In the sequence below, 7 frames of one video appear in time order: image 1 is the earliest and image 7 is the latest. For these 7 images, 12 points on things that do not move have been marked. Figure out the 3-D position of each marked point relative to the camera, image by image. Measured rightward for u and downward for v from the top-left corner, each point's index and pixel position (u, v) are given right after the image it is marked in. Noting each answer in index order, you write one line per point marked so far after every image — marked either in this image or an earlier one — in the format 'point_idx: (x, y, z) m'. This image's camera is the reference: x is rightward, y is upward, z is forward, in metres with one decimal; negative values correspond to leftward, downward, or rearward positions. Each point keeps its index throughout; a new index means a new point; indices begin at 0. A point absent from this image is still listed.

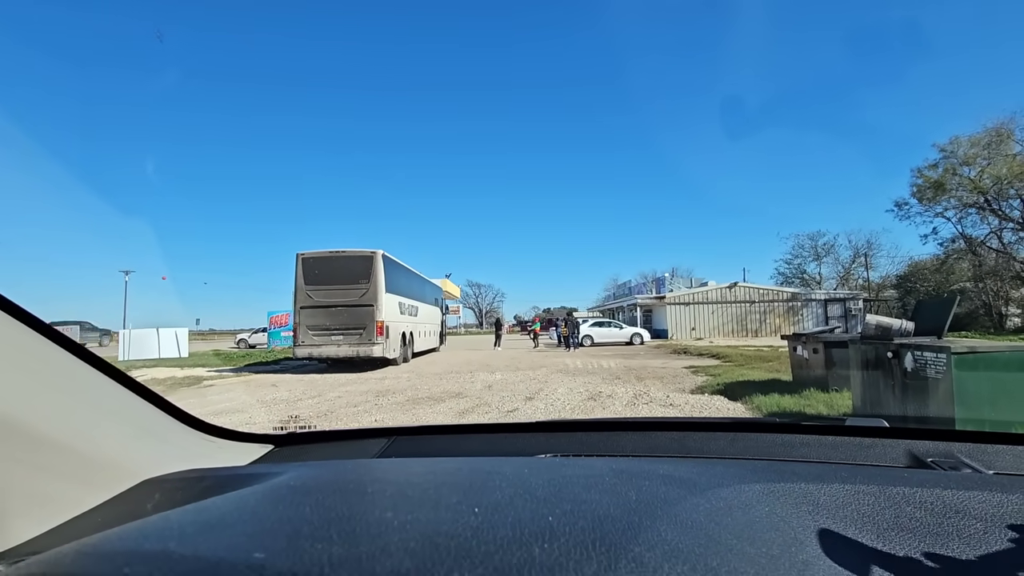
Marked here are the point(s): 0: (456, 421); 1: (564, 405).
0: (-0.7, -1.9, +17.2) m
1: (+0.9, -1.8, +18.2) m
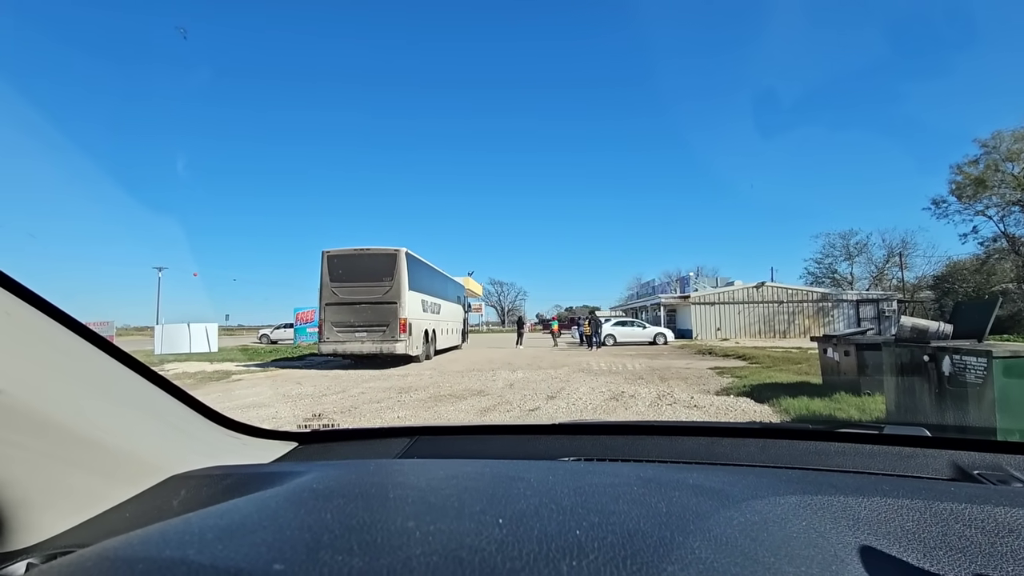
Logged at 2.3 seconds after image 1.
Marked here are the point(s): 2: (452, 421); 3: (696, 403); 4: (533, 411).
0: (-0.4, -1.9, +17.0) m
1: (+1.3, -1.8, +18.0) m
2: (-0.8, -1.9, +16.7) m
3: (+2.9, -1.8, +18.3) m
4: (+0.4, -1.9, +17.4) m
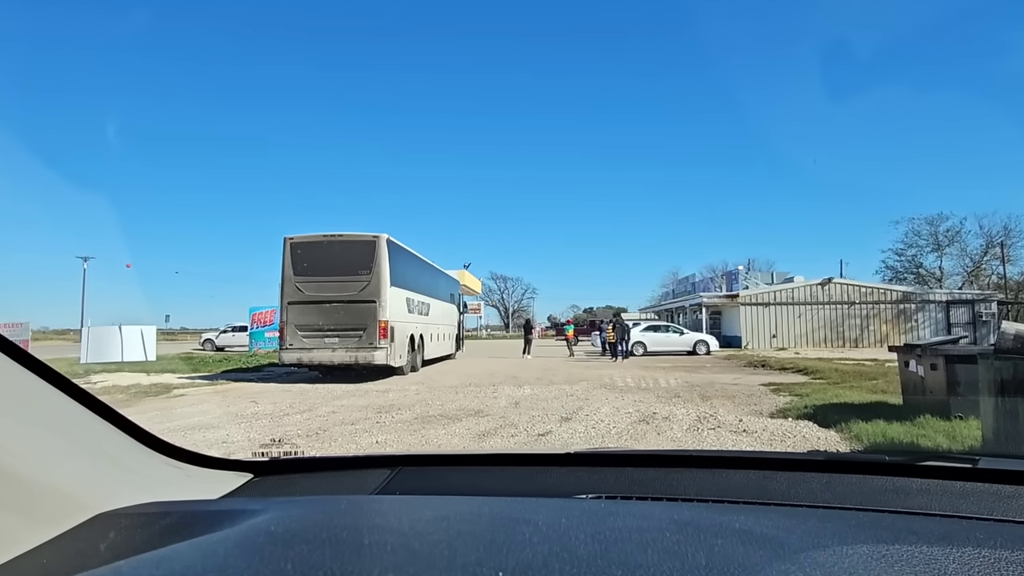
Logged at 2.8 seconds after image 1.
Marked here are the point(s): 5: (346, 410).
0: (-0.4, -1.8, +13.5) m
1: (+1.3, -1.8, +14.4) m
2: (-0.8, -1.8, +13.2) m
3: (+3.0, -1.8, +14.7) m
4: (+0.4, -1.8, +13.9) m
5: (-2.1, -1.5, +14.9) m
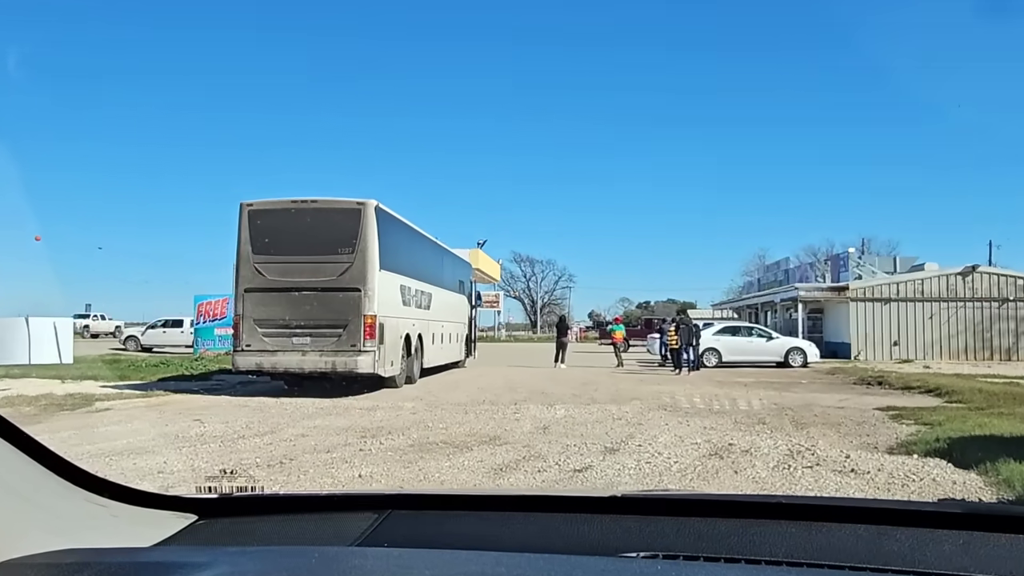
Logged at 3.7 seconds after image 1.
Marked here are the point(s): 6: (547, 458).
0: (-0.2, -1.7, +9.8) m
1: (+1.5, -1.6, +10.6) m
2: (-0.6, -1.6, +9.6) m
3: (+3.2, -1.7, +10.8) m
4: (+0.6, -1.7, +10.2) m
5: (-1.8, -1.4, +11.3) m
6: (+0.3, -1.6, +10.8) m
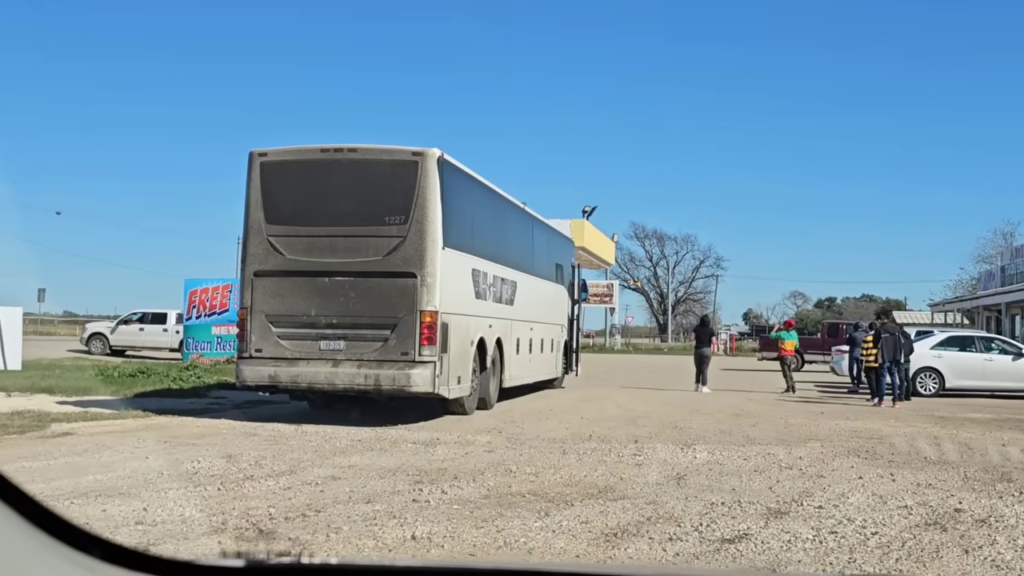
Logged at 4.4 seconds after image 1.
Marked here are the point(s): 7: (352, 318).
0: (+0.4, -1.6, +6.4) m
1: (+2.3, -1.6, +7.0) m
2: (0.0, -1.5, +6.2) m
3: (+3.9, -1.6, +7.0) m
4: (+1.3, -1.6, +6.7) m
5: (-1.0, -1.3, +8.1) m
6: (+1.1, -1.5, +7.4) m
7: (-1.4, -0.2, +9.8) m
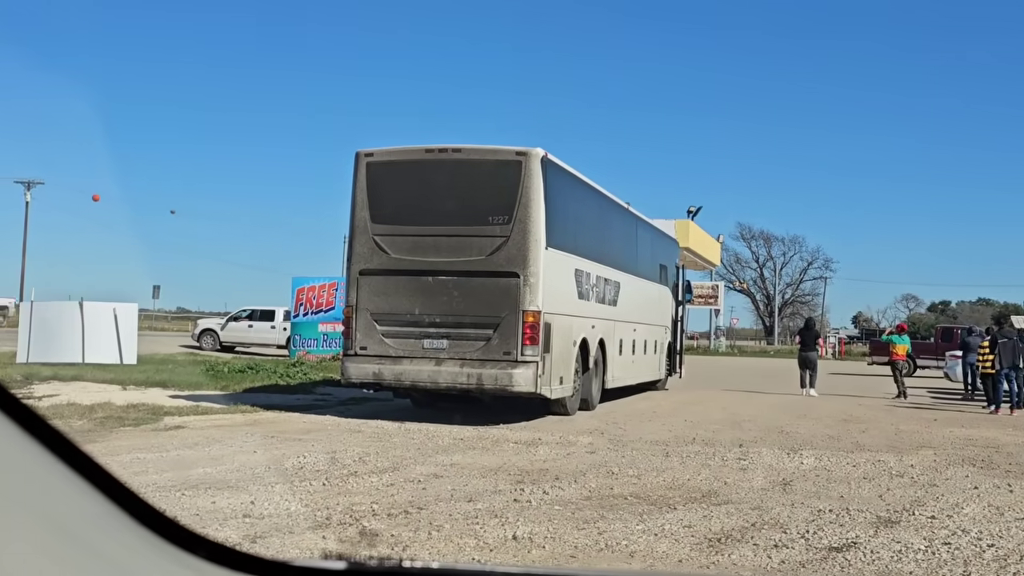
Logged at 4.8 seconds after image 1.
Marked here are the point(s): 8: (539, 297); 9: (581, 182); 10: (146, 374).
0: (+1.0, -1.6, +6.3) m
1: (+2.9, -1.6, +6.8) m
2: (+0.5, -1.5, +6.2) m
3: (+4.5, -1.6, +6.6) m
4: (+1.9, -1.6, +6.5) m
5: (-0.3, -1.3, +8.1) m
6: (+1.7, -1.5, +7.2) m
7: (-0.5, -0.2, +9.9) m
8: (+0.2, -0.1, +9.7) m
9: (+0.6, +1.0, +10.8) m
10: (-3.2, -0.7, +10.1) m
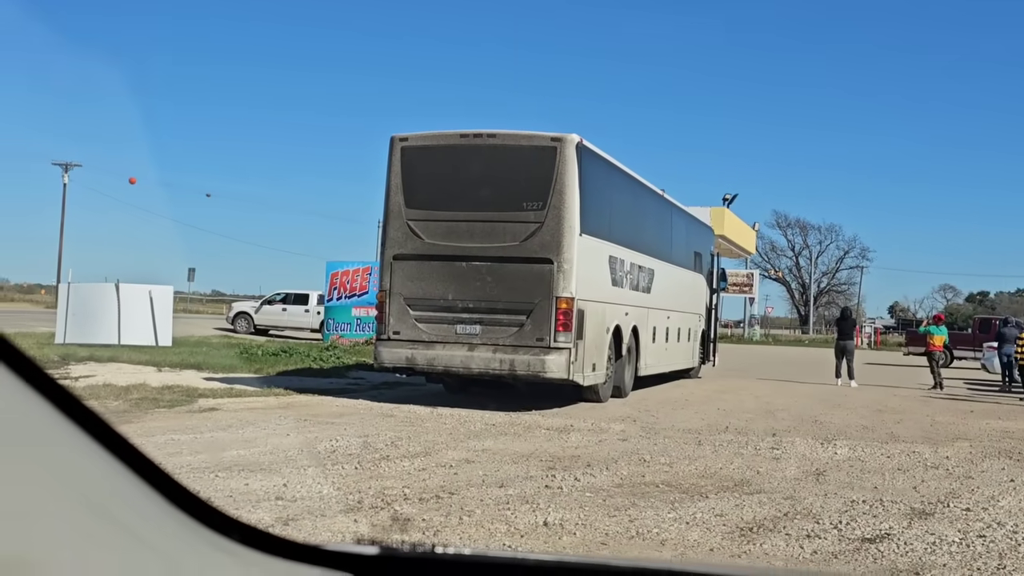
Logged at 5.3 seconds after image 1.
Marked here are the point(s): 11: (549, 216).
0: (+1.1, -1.5, +6.3) m
1: (+3.1, -1.5, +6.7) m
2: (+0.7, -1.4, +6.2) m
3: (+4.7, -1.6, +6.5) m
4: (+2.0, -1.5, +6.5) m
5: (-0.1, -1.2, +8.2) m
6: (+1.9, -1.4, +7.2) m
7: (-0.2, -0.1, +9.8) m
8: (+0.5, 0.0, +9.7) m
9: (+1.0, +1.1, +10.8) m
10: (-2.9, -0.6, +10.2) m
11: (+0.3, +0.6, +9.7) m
